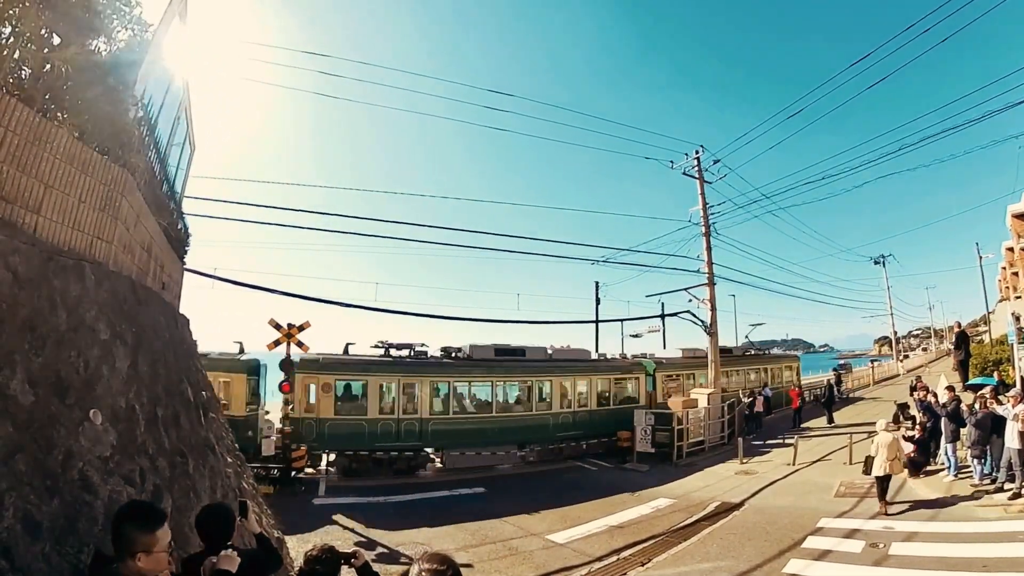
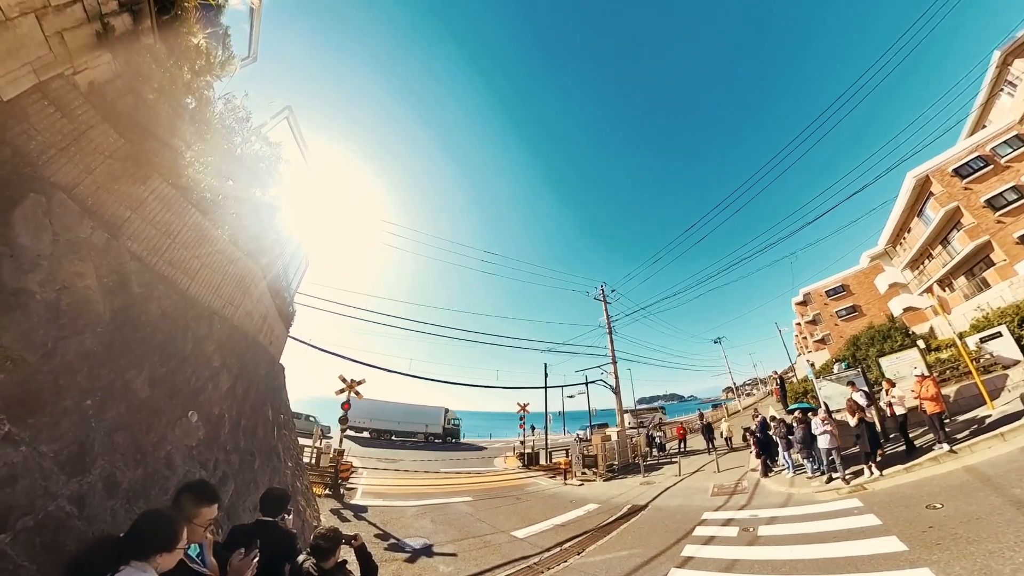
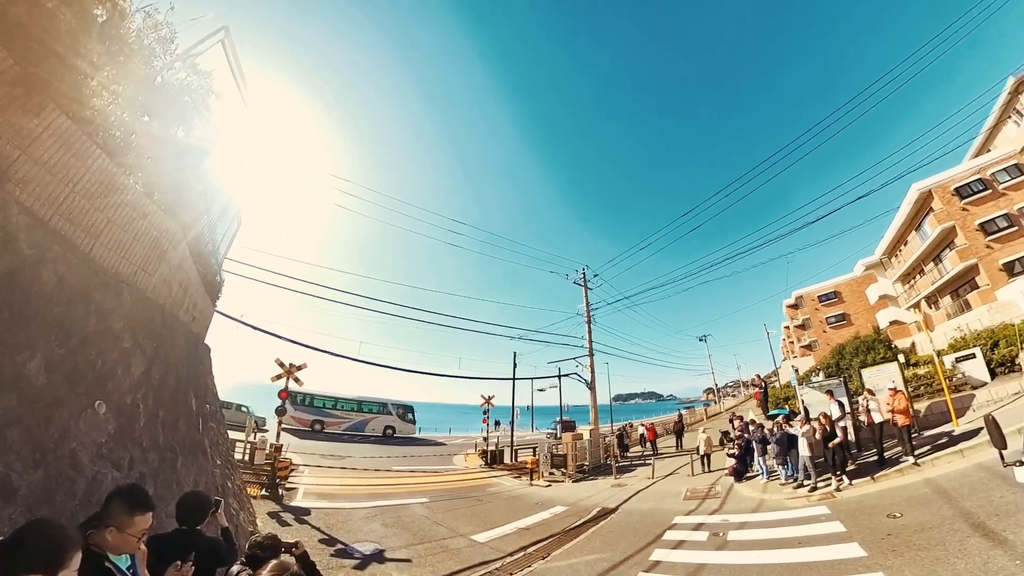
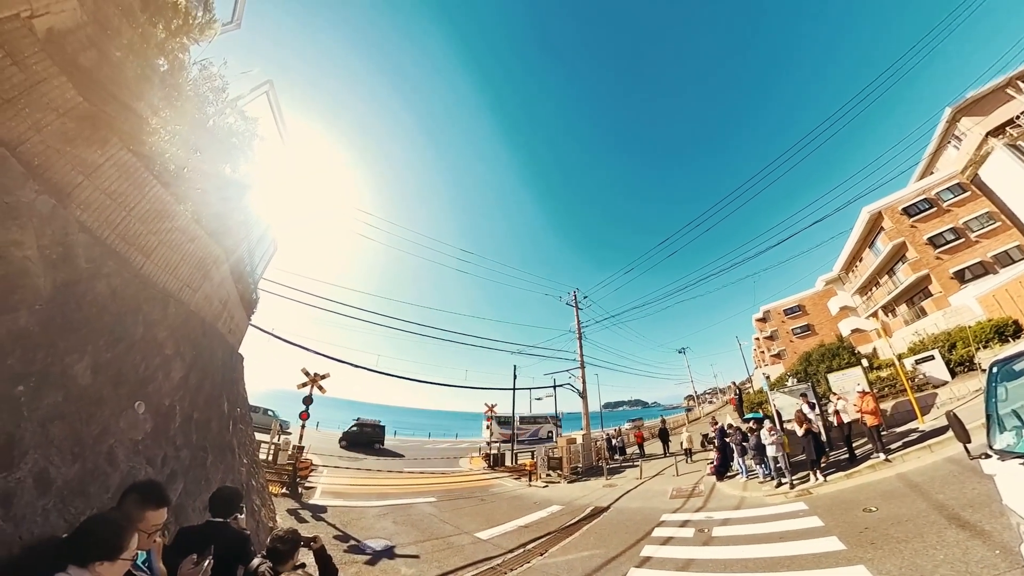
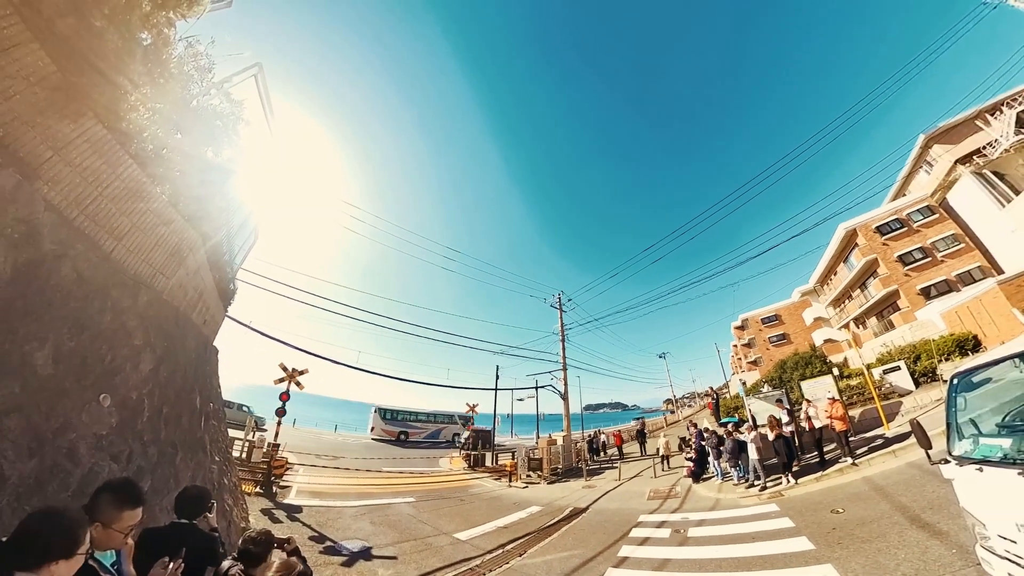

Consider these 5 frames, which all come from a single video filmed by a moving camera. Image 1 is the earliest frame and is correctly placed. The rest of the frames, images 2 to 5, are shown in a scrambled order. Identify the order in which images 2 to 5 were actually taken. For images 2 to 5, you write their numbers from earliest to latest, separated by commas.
3, 5, 4, 2
